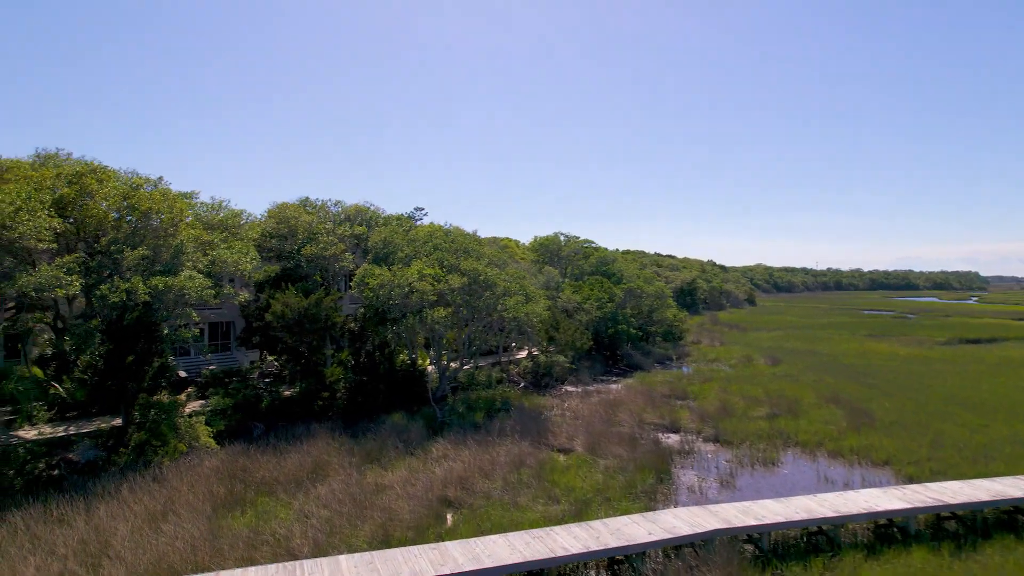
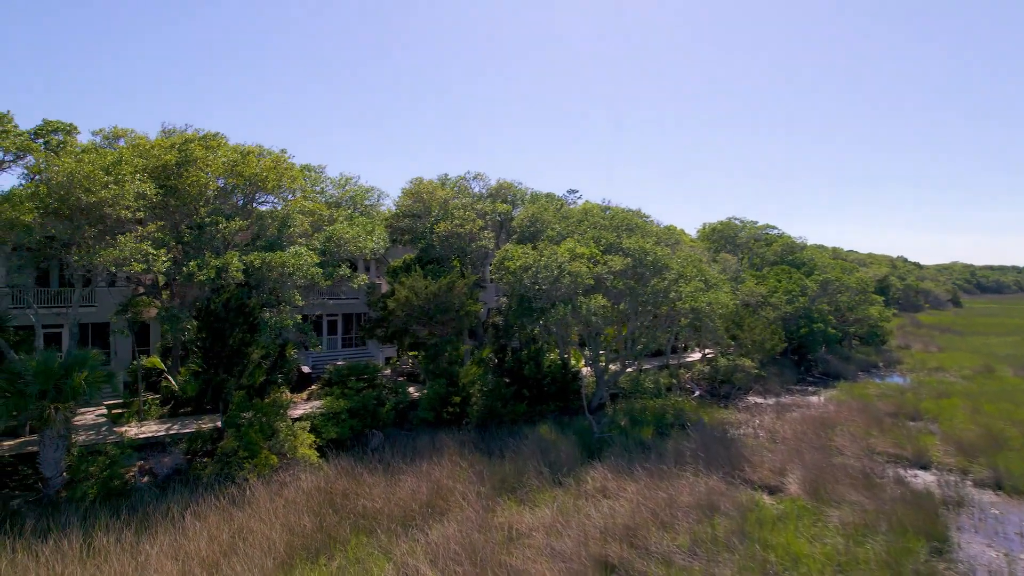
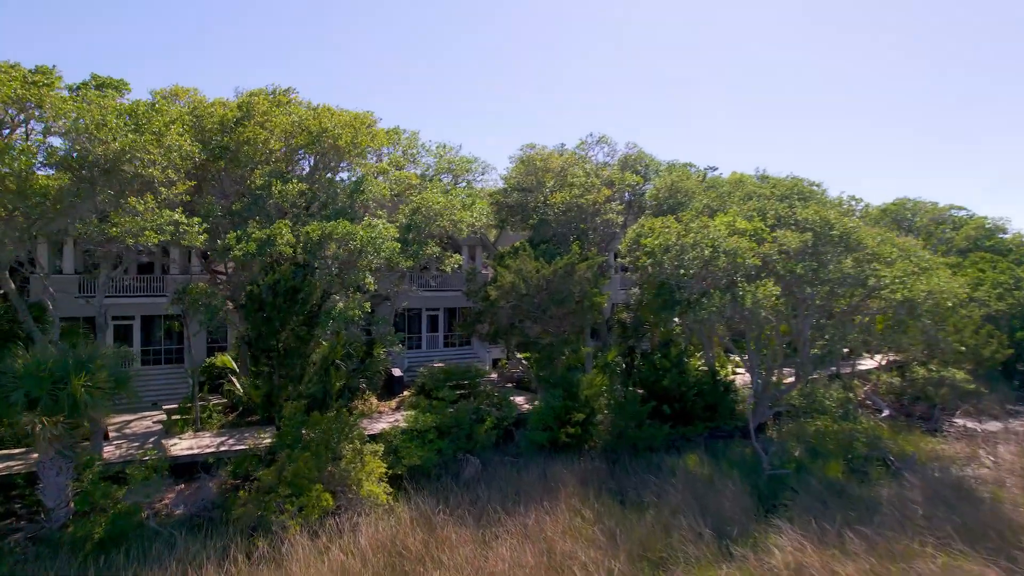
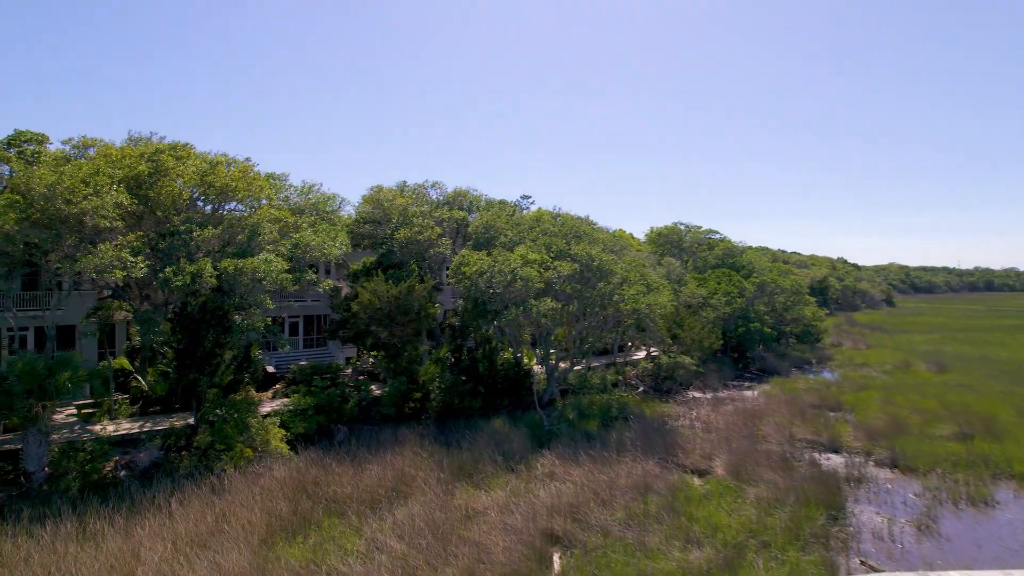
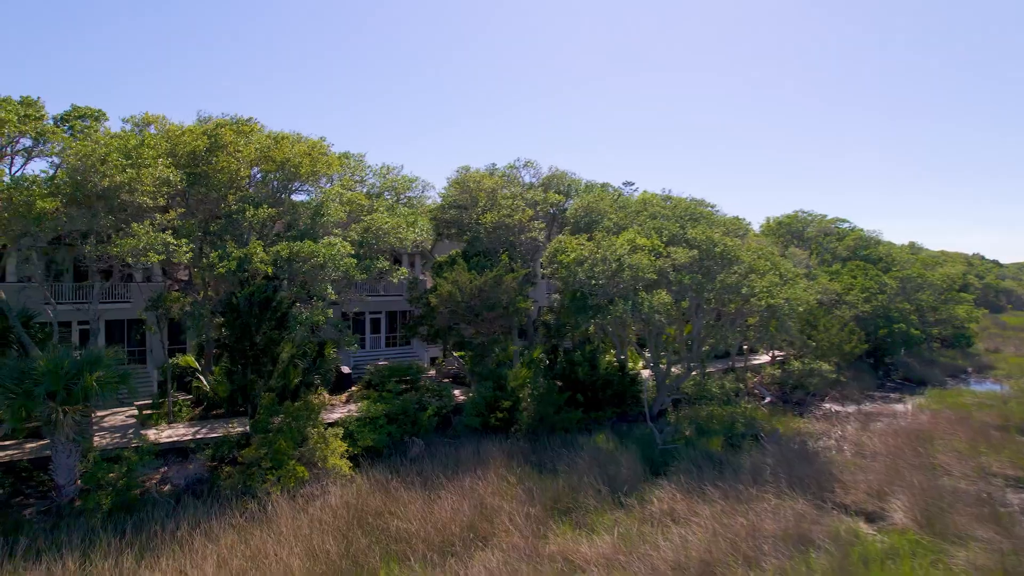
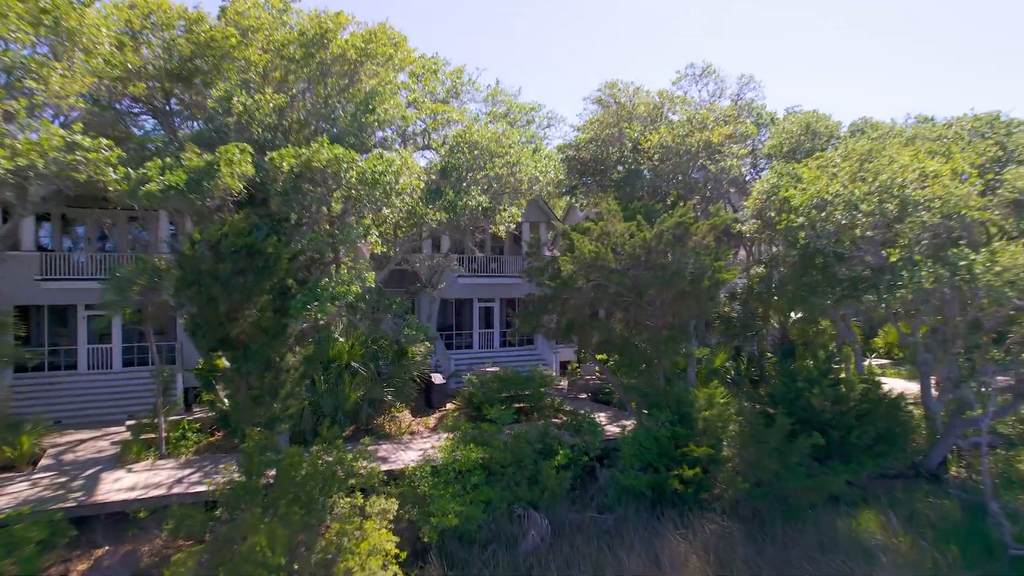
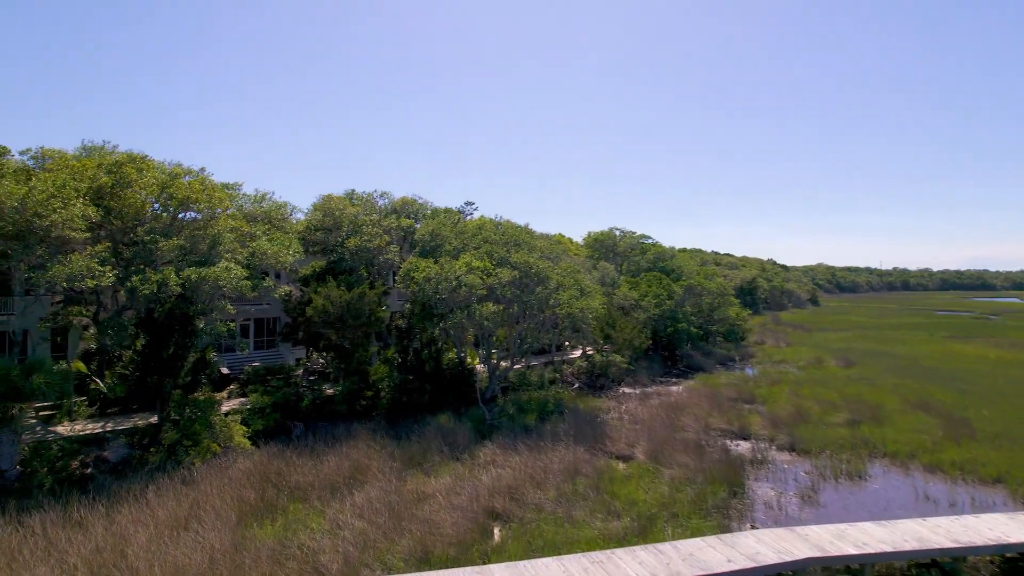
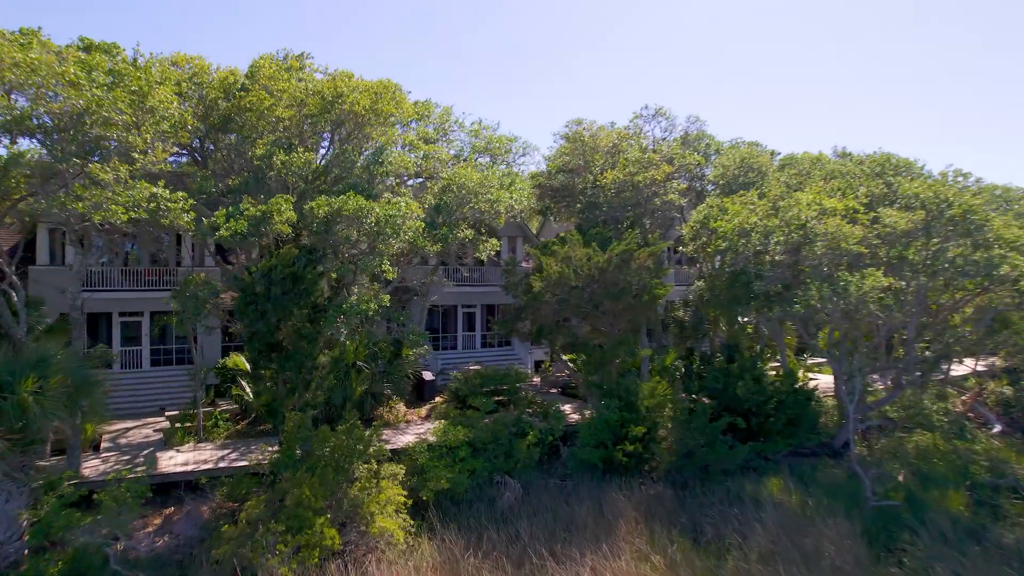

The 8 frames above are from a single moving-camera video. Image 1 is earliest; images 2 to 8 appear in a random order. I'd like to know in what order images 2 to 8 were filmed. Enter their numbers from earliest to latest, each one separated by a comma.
7, 4, 2, 5, 3, 8, 6
